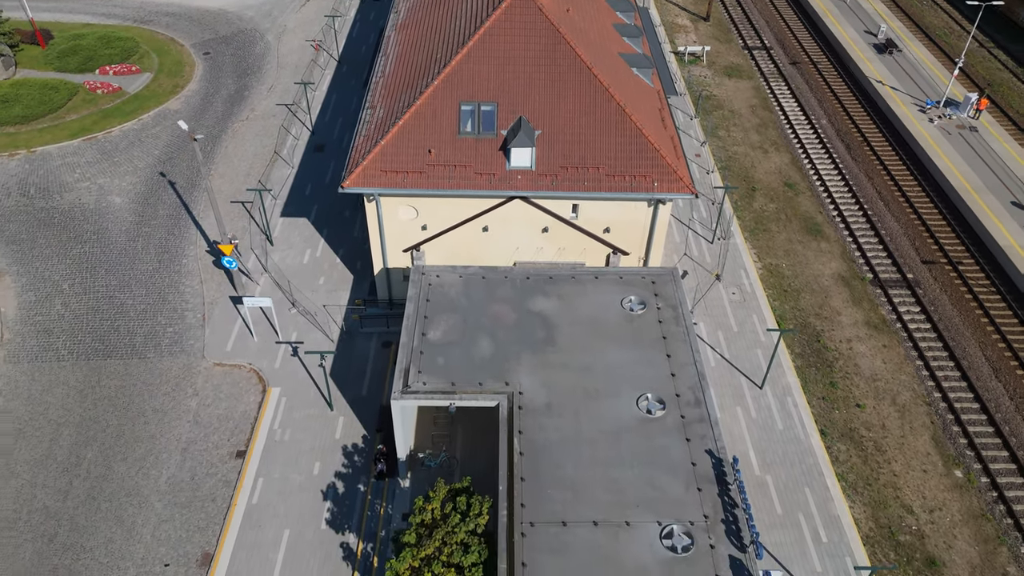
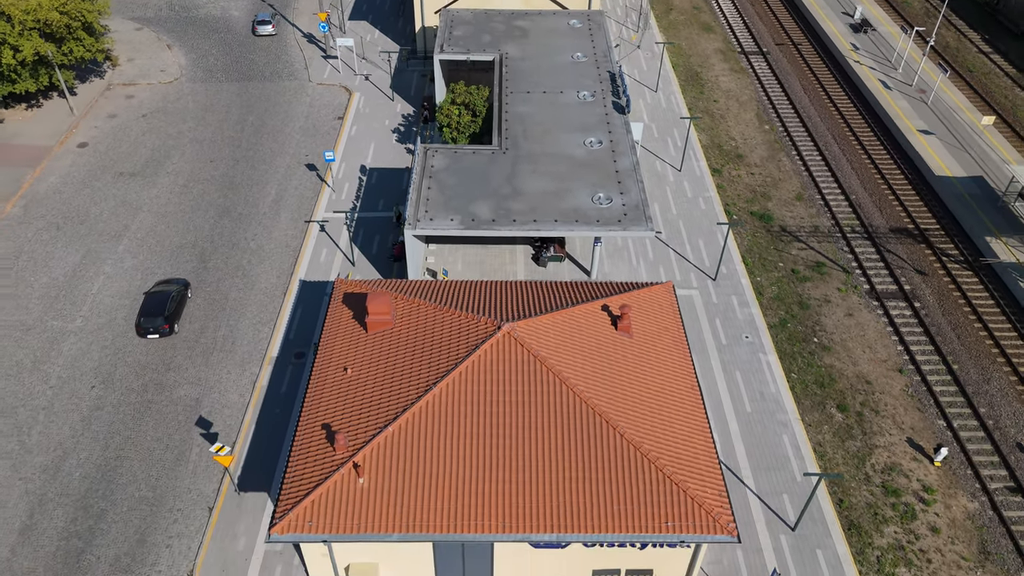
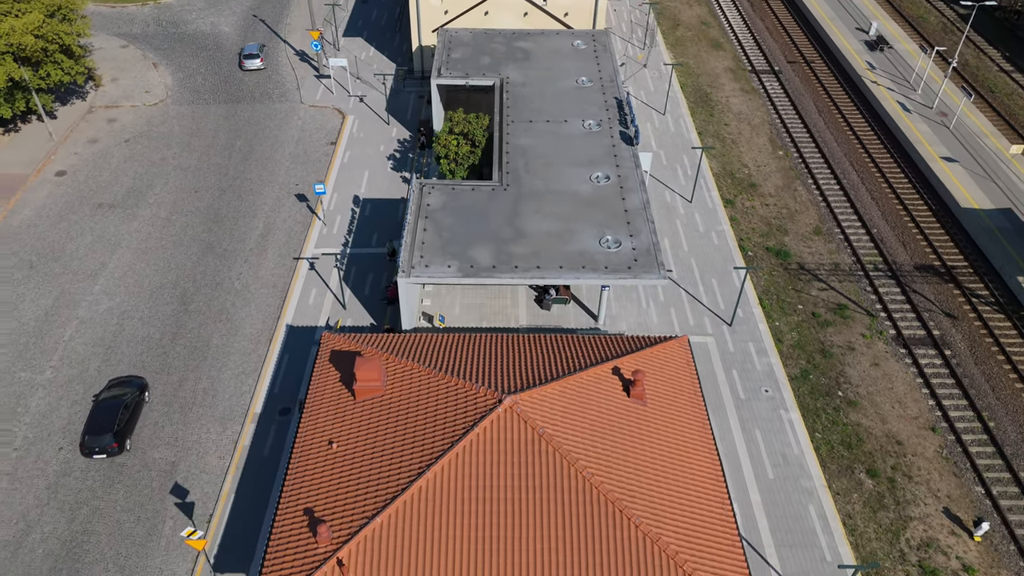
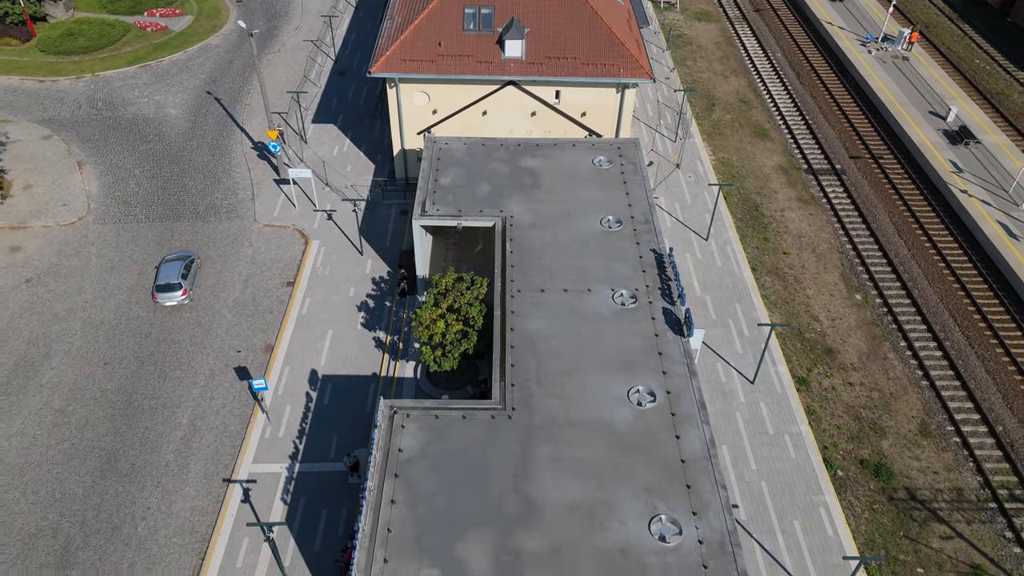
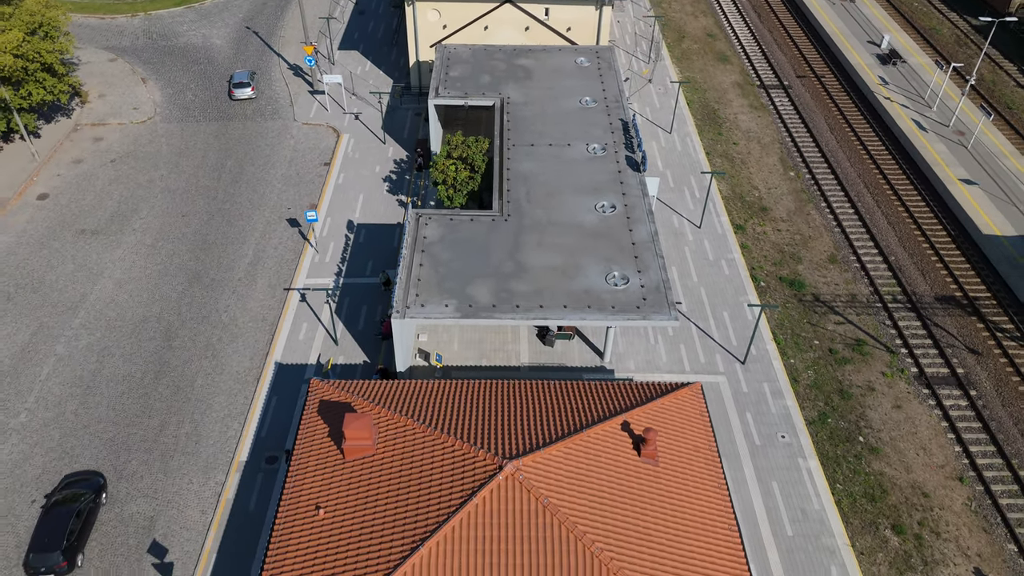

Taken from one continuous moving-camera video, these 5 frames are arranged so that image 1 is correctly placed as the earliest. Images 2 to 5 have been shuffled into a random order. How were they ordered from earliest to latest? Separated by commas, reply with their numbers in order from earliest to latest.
4, 5, 3, 2
